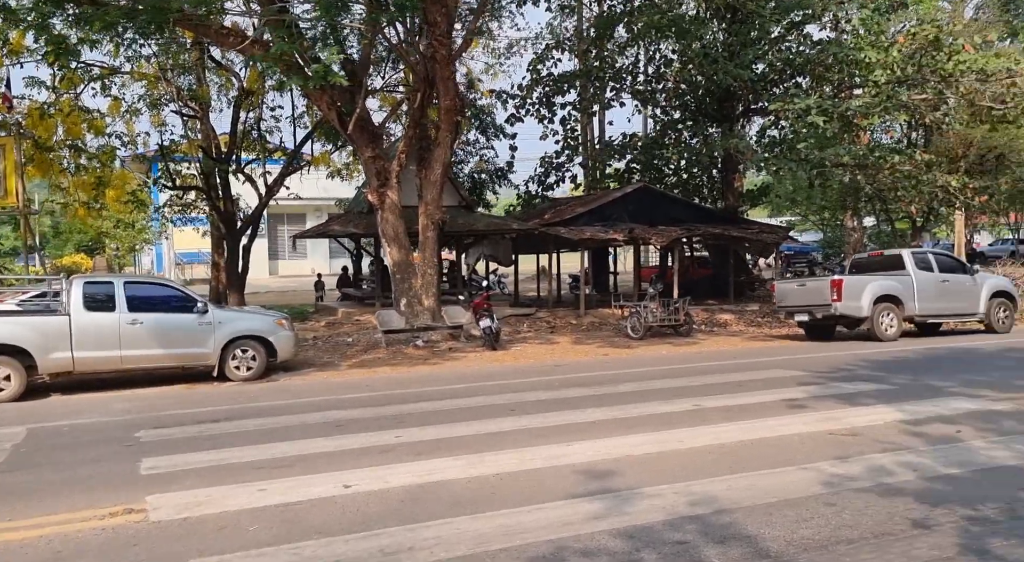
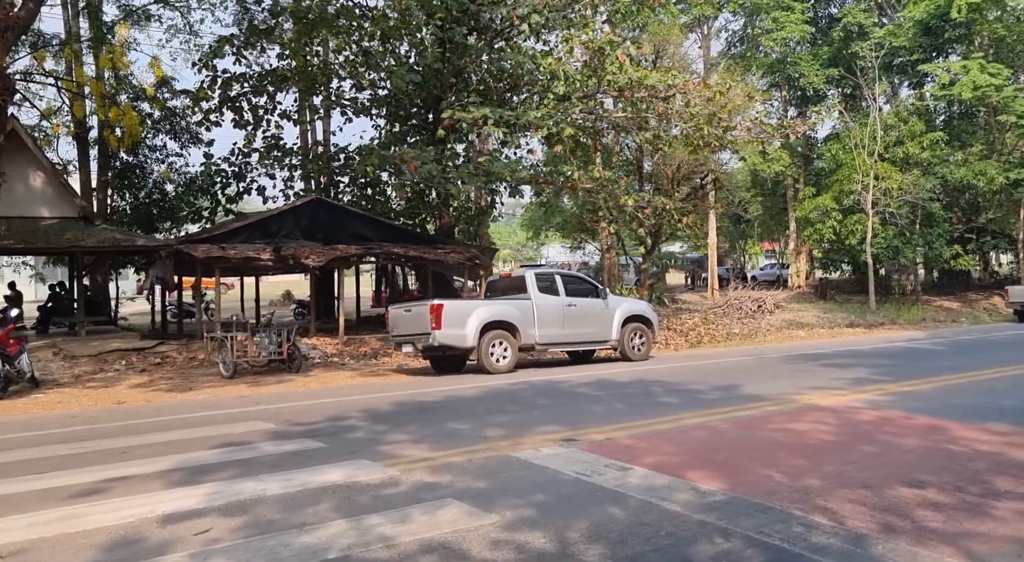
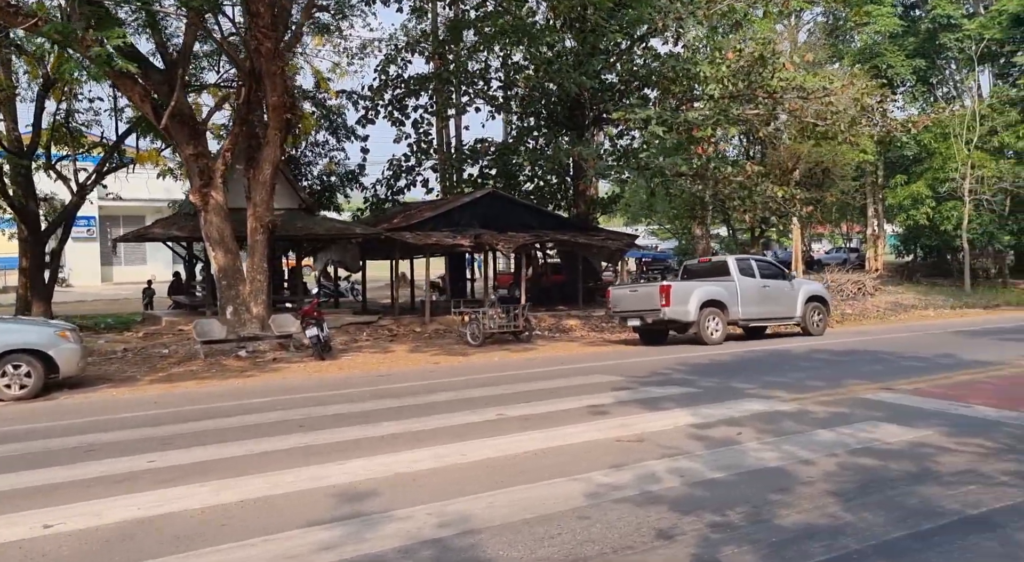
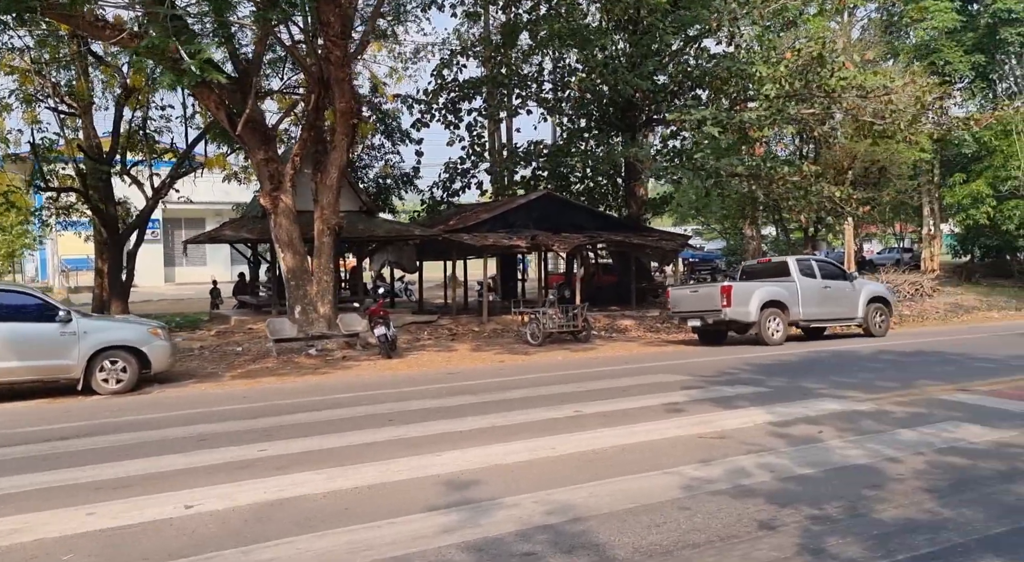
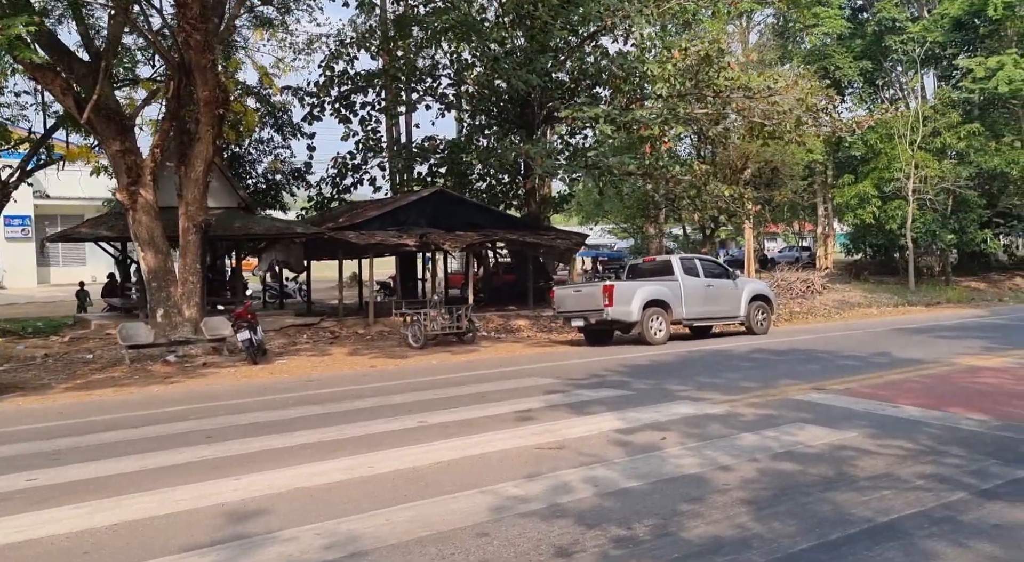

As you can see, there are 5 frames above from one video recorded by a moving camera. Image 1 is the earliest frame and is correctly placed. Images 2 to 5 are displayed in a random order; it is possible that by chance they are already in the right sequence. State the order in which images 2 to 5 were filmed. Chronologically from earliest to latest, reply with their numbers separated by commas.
4, 3, 5, 2
